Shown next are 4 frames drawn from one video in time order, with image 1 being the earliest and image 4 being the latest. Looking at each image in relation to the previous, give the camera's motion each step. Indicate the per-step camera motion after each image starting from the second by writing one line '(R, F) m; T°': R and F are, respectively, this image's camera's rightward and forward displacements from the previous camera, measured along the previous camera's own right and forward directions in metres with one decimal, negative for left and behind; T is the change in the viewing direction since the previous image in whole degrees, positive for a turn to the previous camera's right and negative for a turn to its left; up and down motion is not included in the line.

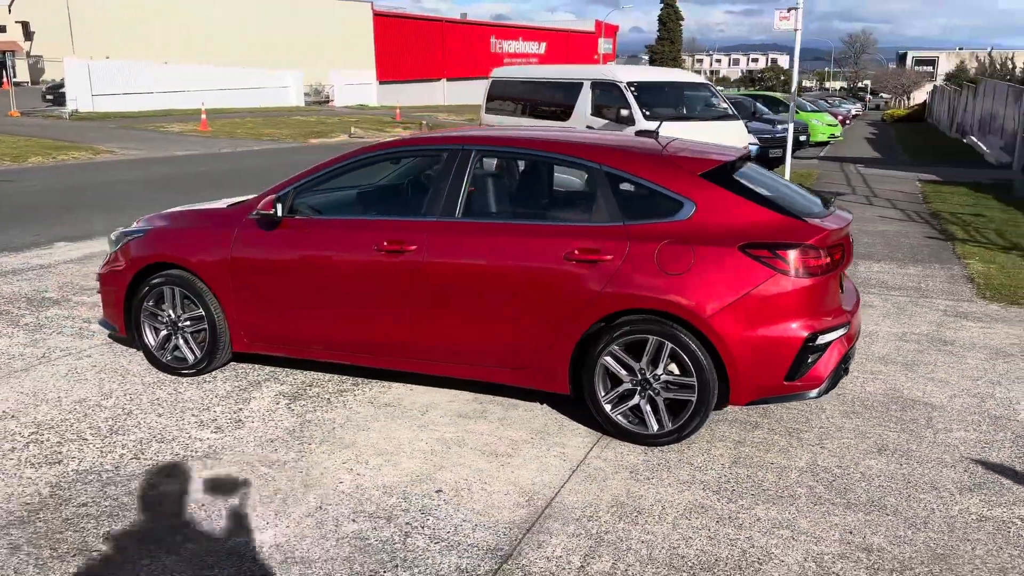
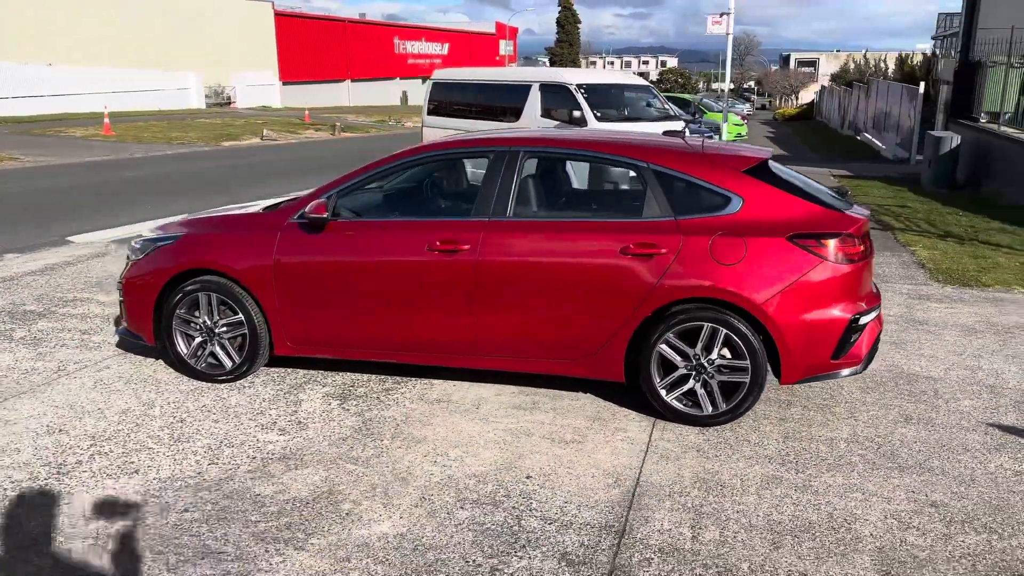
(-0.8, -0.1) m; +7°
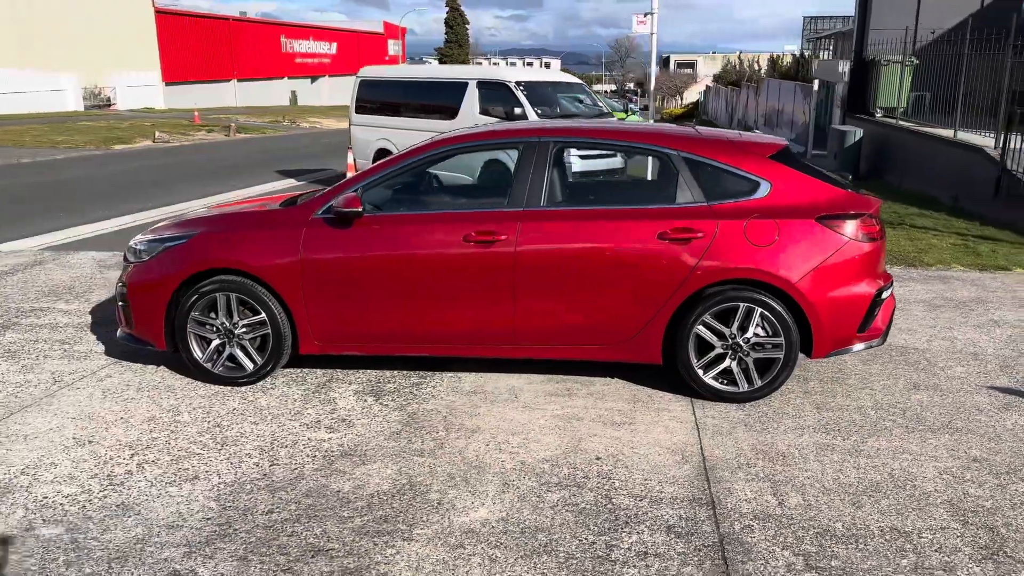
(-0.8, 0.0) m; +7°
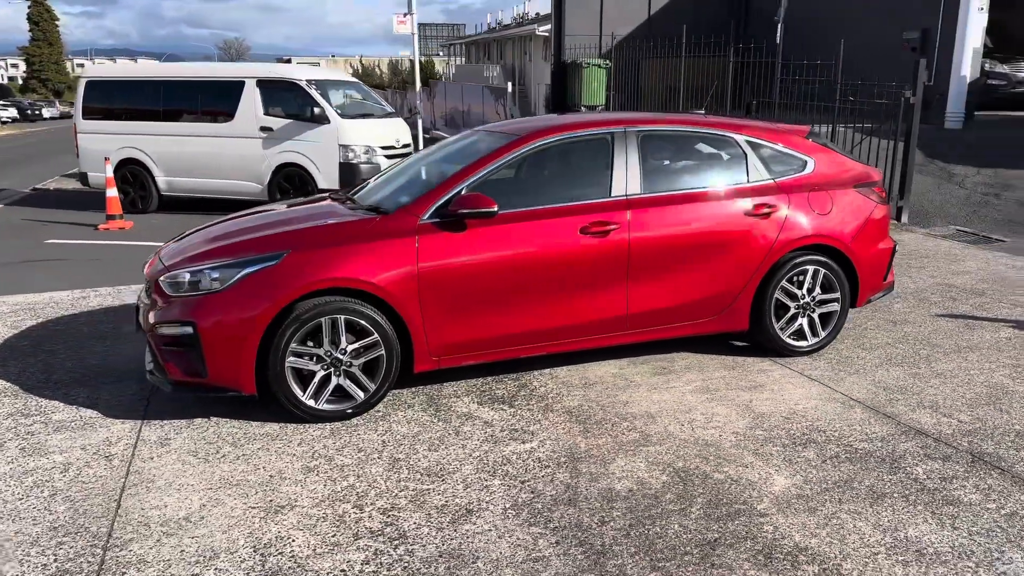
(-2.5, +0.6) m; +25°
